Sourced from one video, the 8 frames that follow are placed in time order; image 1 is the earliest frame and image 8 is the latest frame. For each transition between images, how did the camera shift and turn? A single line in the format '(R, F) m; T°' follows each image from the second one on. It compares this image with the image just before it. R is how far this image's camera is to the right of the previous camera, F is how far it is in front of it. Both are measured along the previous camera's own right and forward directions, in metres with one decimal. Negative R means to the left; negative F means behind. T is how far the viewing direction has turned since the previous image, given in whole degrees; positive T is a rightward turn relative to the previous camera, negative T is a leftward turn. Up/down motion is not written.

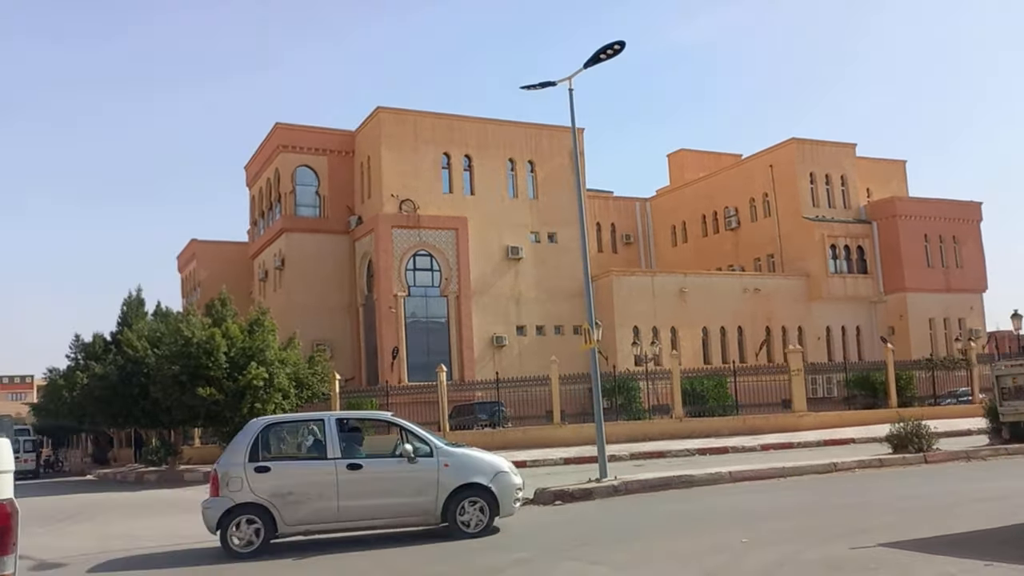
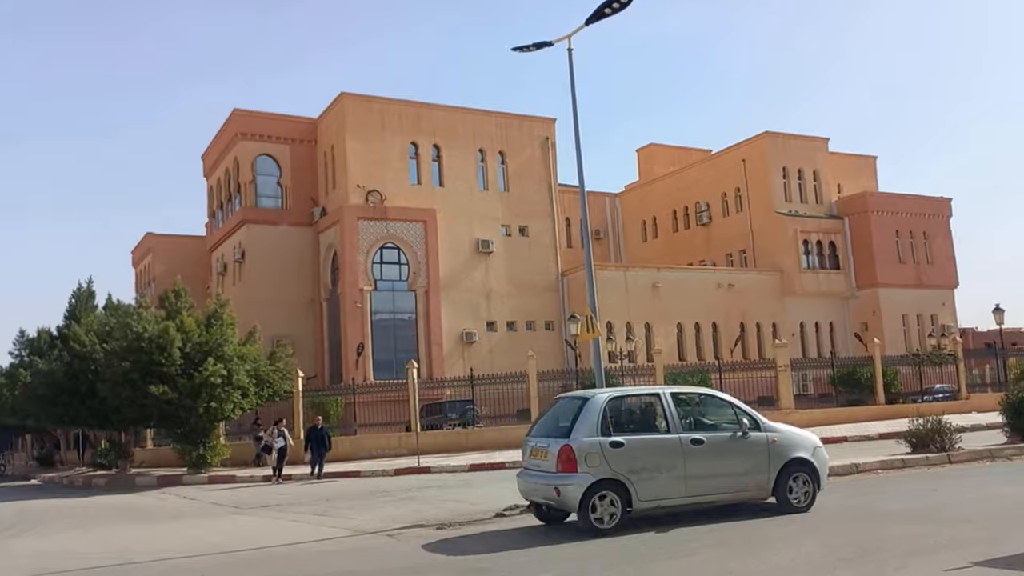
(-0.4, +1.3) m; +2°
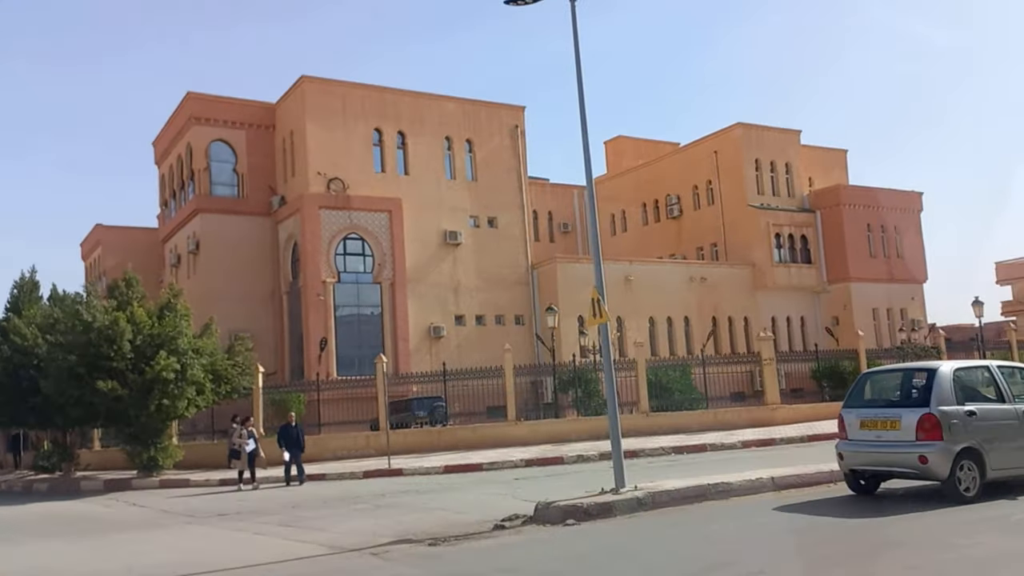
(-0.4, +1.3) m; +3°
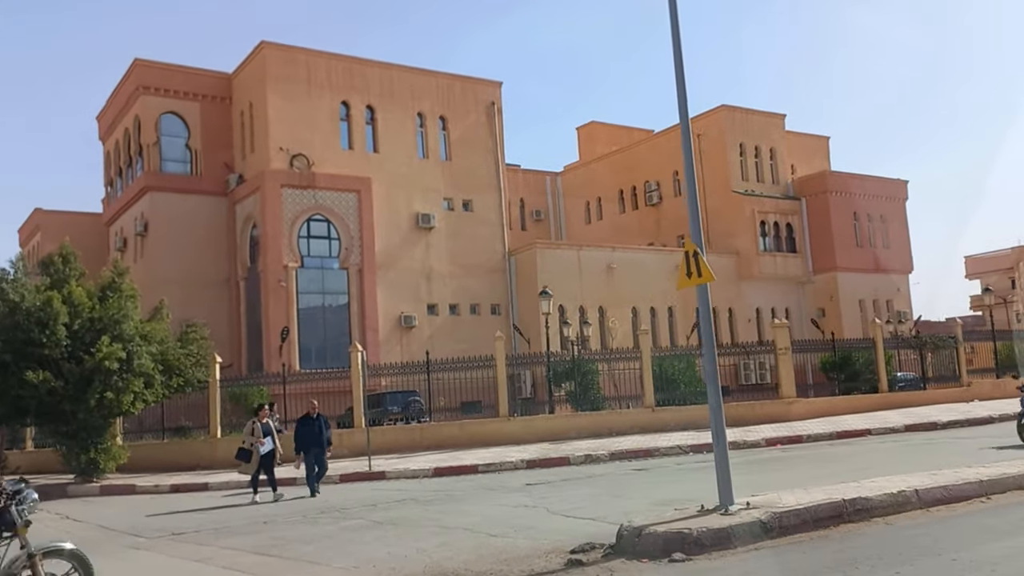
(-0.8, +2.4) m; +3°
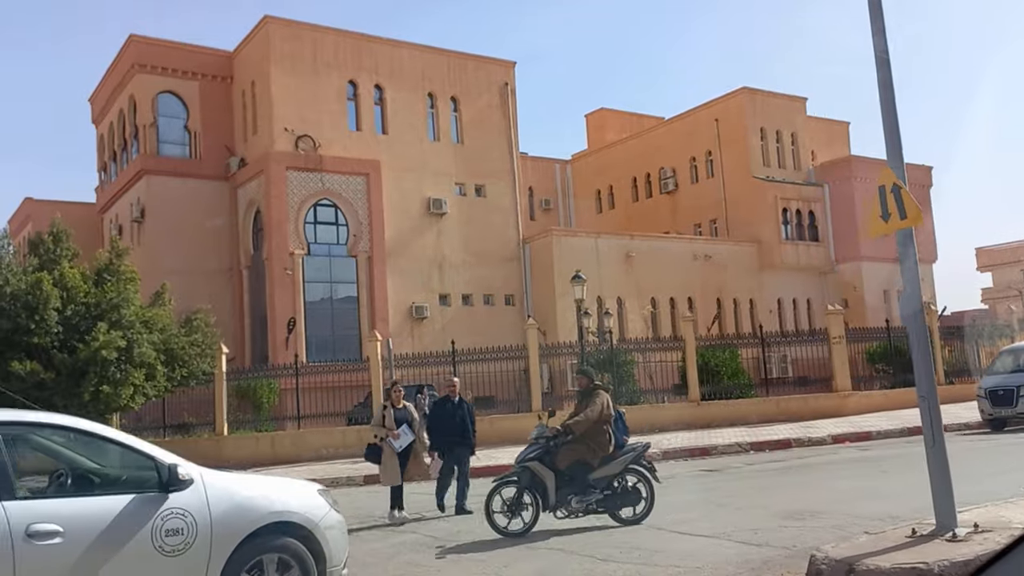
(-0.8, +1.6) m; 0°
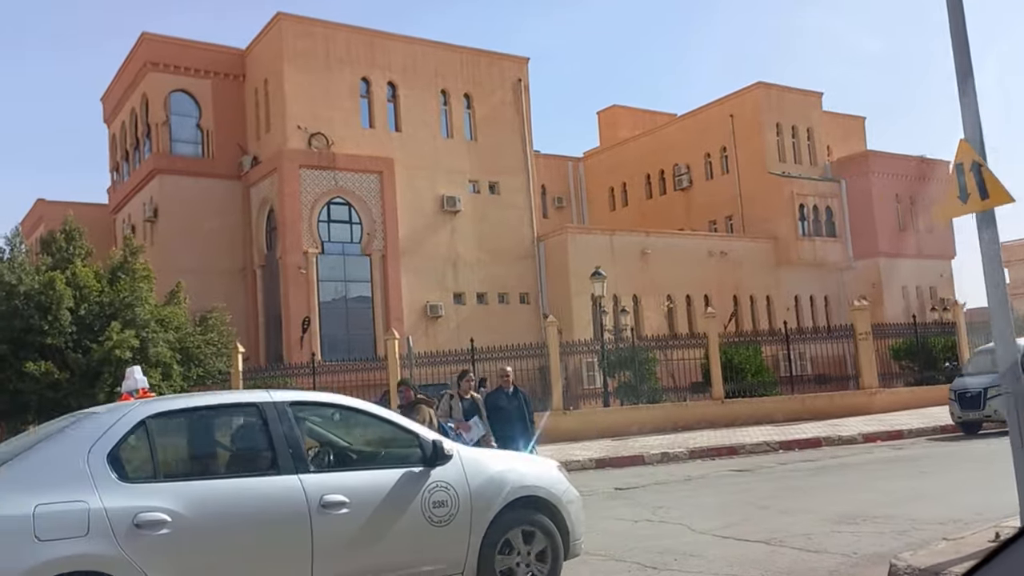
(-0.2, +0.3) m; -1°
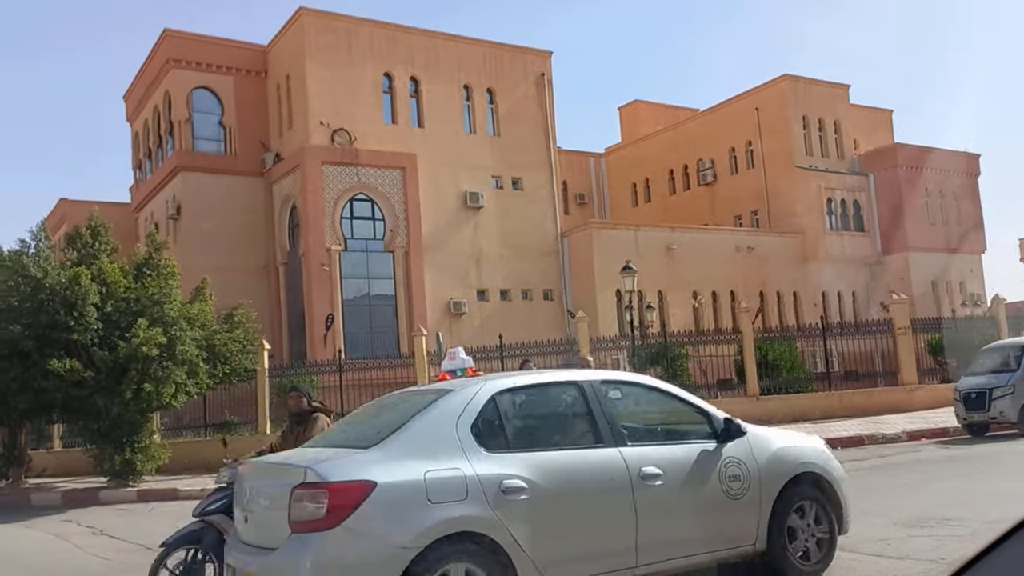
(-0.2, +0.3) m; -1°
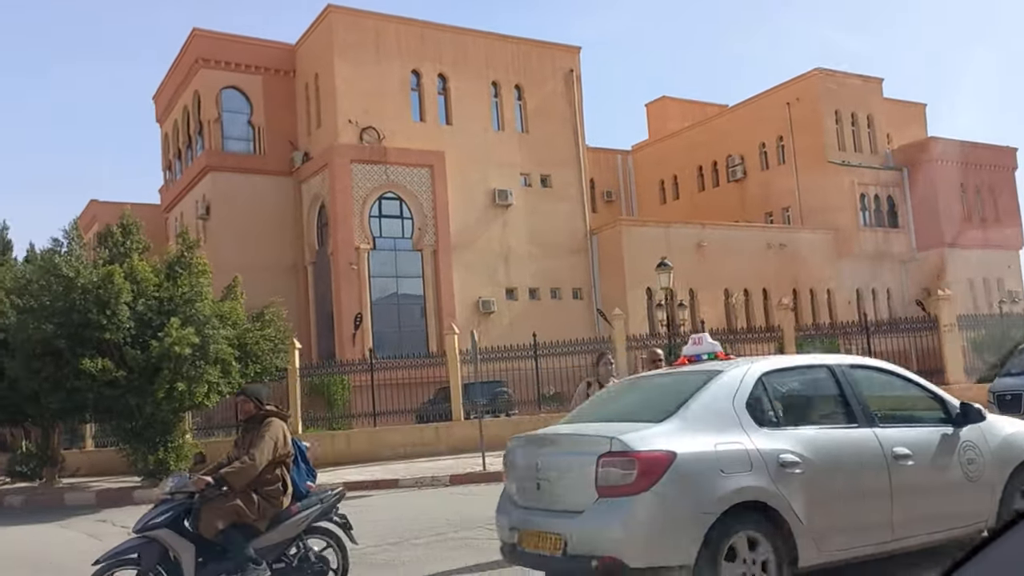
(-0.2, +0.3) m; -2°
